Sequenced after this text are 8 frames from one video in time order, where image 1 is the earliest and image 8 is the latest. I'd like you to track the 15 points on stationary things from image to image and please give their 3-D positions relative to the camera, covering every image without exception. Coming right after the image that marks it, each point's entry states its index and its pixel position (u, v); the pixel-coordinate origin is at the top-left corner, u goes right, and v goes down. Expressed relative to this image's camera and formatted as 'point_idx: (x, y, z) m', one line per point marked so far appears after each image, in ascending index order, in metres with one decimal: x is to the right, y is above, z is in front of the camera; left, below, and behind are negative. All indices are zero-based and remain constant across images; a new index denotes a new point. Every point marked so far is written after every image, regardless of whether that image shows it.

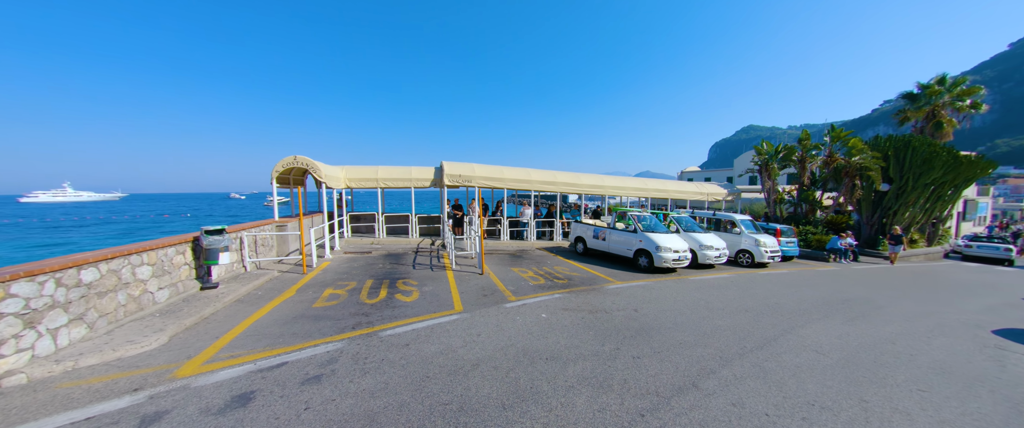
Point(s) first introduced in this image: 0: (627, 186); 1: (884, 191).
0: (+5.8, +1.4, +13.9) m
1: (+20.2, +1.3, +14.9) m
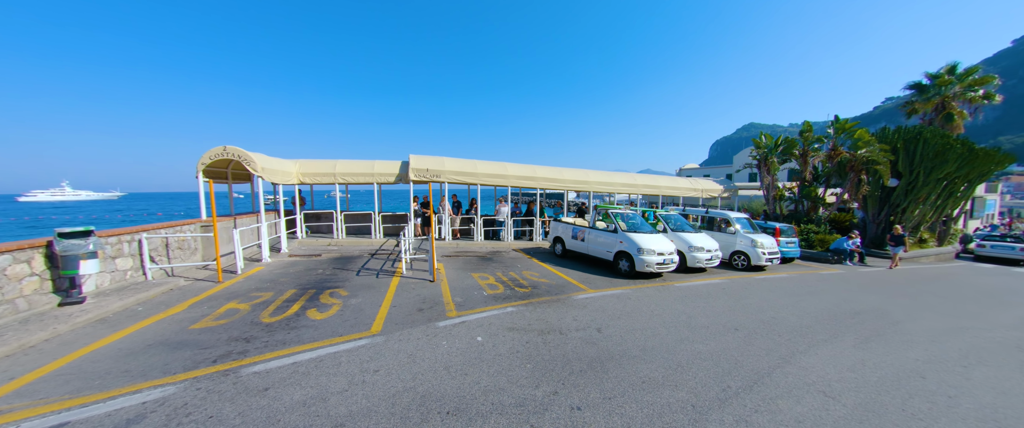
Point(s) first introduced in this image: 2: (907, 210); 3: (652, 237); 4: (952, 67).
0: (+4.7, +1.5, +12.8) m
1: (+19.1, +1.4, +13.8) m
2: (+19.7, +0.2, +13.6) m
3: (+4.2, -0.7, +8.0) m
4: (+29.2, +9.9, +18.1) m
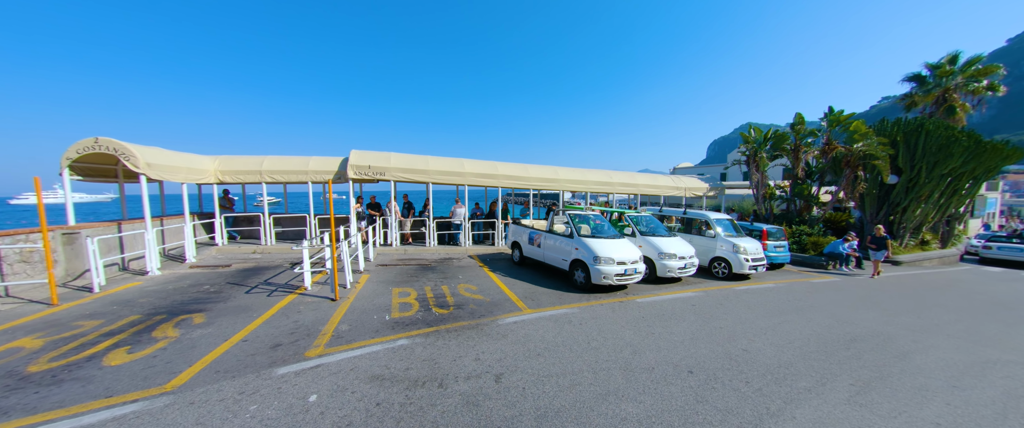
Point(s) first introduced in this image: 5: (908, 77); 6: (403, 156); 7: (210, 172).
0: (+3.0, +1.5, +11.5) m
1: (+17.5, +1.4, +12.6) m
2: (+18.1, +0.2, +12.5) m
3: (+2.6, -0.7, +6.8) m
4: (+27.5, +9.9, +17.0) m
5: (+26.0, +9.1, +17.9) m
6: (-4.0, +2.1, +9.8) m
7: (-9.8, +1.4, +8.8) m
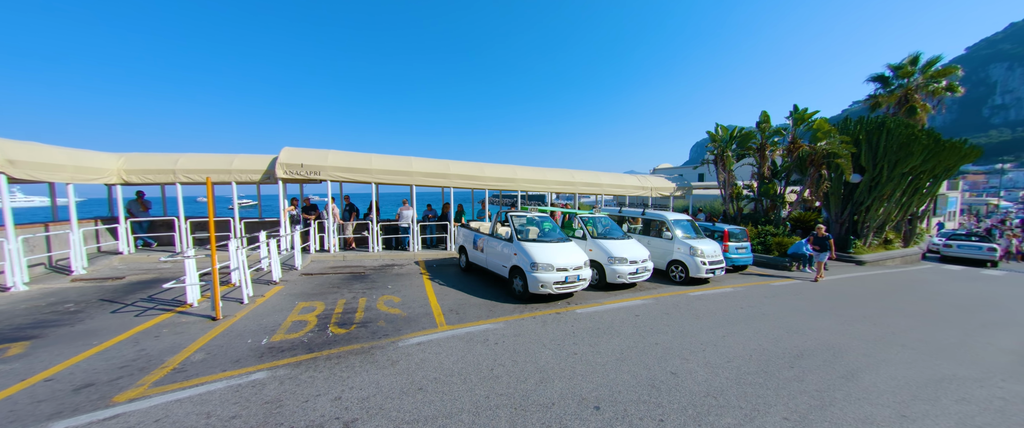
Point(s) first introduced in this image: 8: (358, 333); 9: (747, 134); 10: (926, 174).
0: (+1.3, +1.4, +11.0) m
1: (+15.7, +1.5, +12.5) m
2: (+16.3, +0.3, +12.4) m
3: (+1.0, -0.8, +6.2) m
4: (+25.5, +10.0, +17.3) m
5: (+24.0, +9.2, +18.2) m
6: (-5.6, +2.0, +8.9) m
7: (-11.4, +1.2, +7.8) m
8: (-2.5, -1.9, +4.4) m
9: (+11.1, +3.8, +13.0) m
10: (+18.8, +1.8, +12.4) m
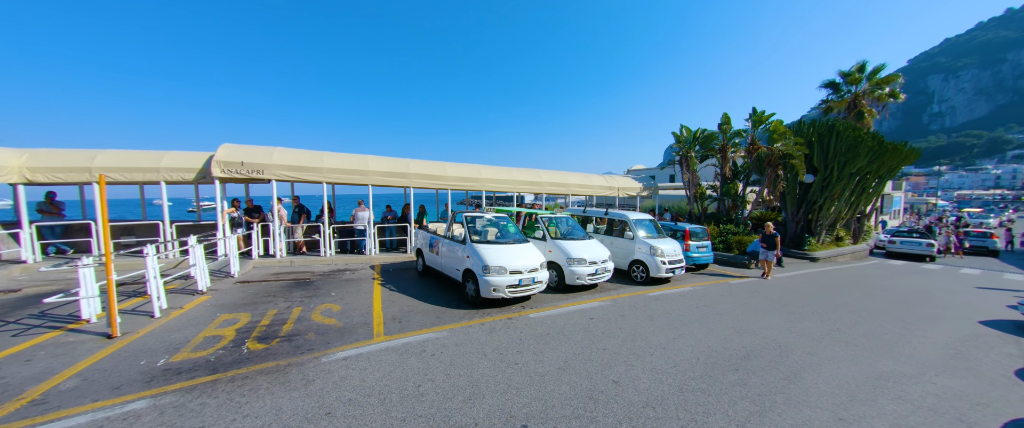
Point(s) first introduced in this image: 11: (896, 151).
0: (0.0, +1.4, +10.7) m
1: (+14.3, +1.5, +13.1) m
2: (+14.9, +0.3, +13.0) m
3: (+0.1, -0.8, +5.9) m
4: (+23.8, +10.1, +18.5) m
5: (+22.2, +9.3, +19.3) m
6: (-6.8, +1.9, +8.3) m
7: (-12.5, +1.2, +6.8) m
8: (-3.4, -2.0, +4.0) m
9: (+9.7, +3.9, +13.3) m
10: (+17.4, +1.9, +13.1) m
11: (+17.8, +2.9, +12.6) m
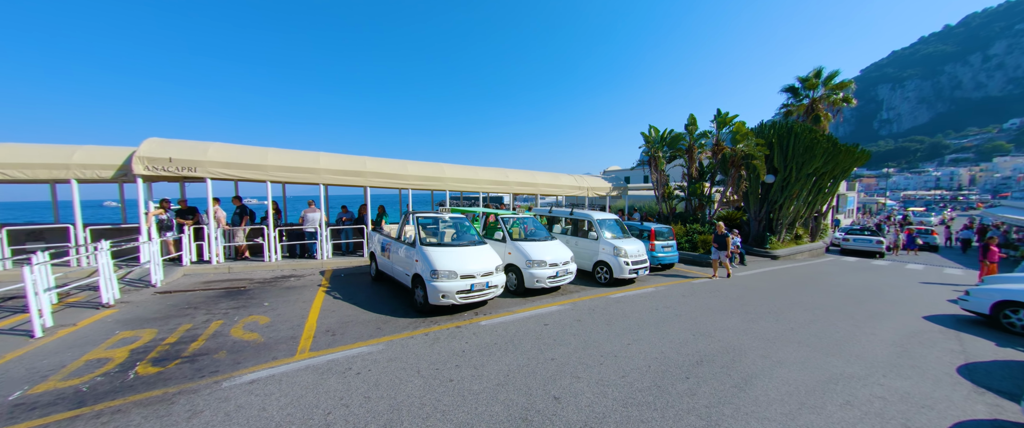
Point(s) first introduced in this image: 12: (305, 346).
0: (-1.2, +1.4, +10.3) m
1: (+12.9, +1.5, +13.6) m
2: (+13.5, +0.4, +13.5) m
3: (-0.9, -0.8, +5.5) m
4: (+22.0, +10.2, +19.5) m
5: (+20.4, +9.3, +20.2) m
6: (-7.9, +1.9, +7.5) m
7: (-13.5, +1.1, +5.7) m
8: (-4.2, -2.0, +3.4) m
9: (+8.3, +3.9, +13.5) m
10: (+16.0, +1.9, +13.8) m
11: (+16.4, +3.0, +13.3) m
12: (-3.0, -1.9, +4.0) m
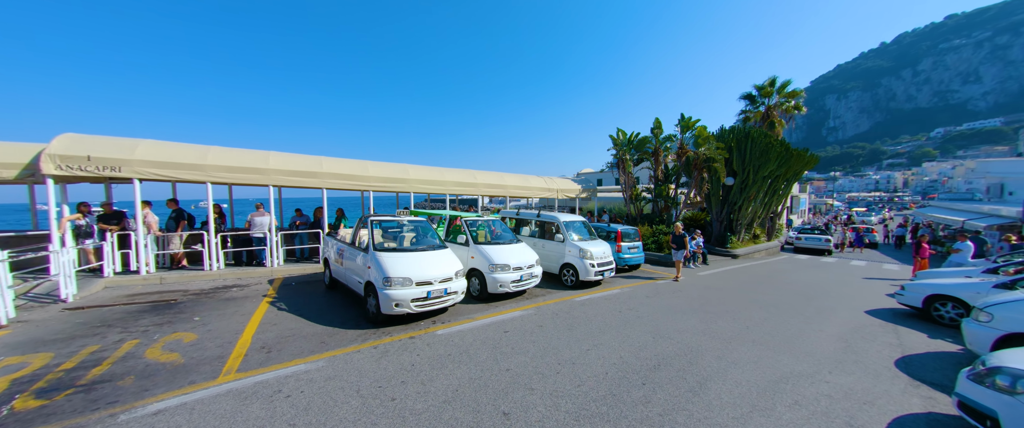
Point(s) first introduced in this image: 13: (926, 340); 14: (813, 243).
0: (-2.3, +1.3, +10.1) m
1: (+11.6, +1.5, +14.2) m
2: (+12.2, +0.3, +14.2) m
3: (-1.6, -0.8, +5.3) m
4: (+20.2, +10.1, +20.8) m
5: (+18.5, +9.3, +21.4) m
6: (-8.7, +1.8, +6.8) m
7: (-14.2, +1.0, +4.6) m
8: (-4.8, -2.0, +2.9) m
9: (+6.9, +3.8, +13.8) m
10: (+14.6, +1.9, +14.7) m
11: (+15.1, +2.9, +14.2) m
12: (-3.7, -2.0, +3.6) m
13: (+7.2, -2.2, +4.7) m
14: (+18.8, -1.8, +16.9) m
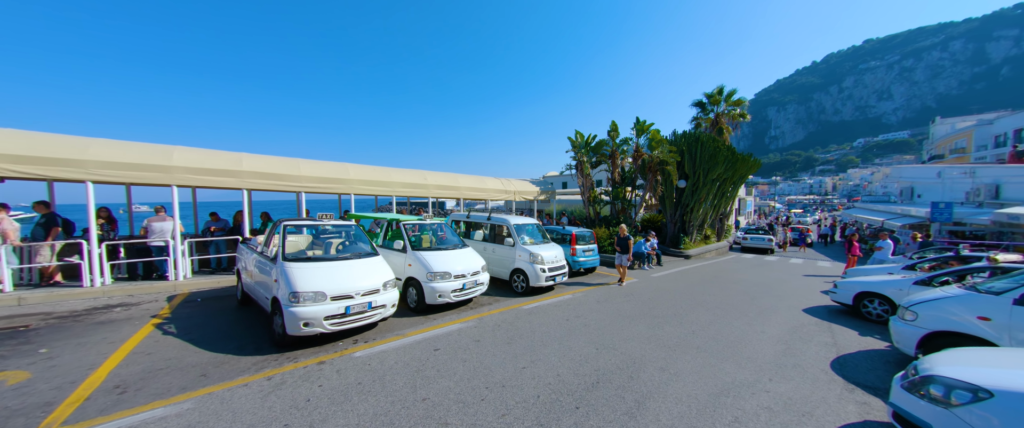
0: (-3.8, +1.1, +9.4) m
1: (+9.6, +1.4, +14.8) m
2: (+10.2, +0.2, +14.8) m
3: (-2.7, -0.9, +4.6) m
4: (+17.6, +9.9, +22.3) m
5: (+15.8, +9.1, +22.7) m
6: (-9.9, +1.7, +5.5) m
7: (-15.2, +0.9, +2.8) m
8: (-5.6, -2.1, +2.0) m
9: (+5.0, +3.7, +14.0) m
10: (+12.6, +1.8, +15.5) m
11: (+13.1, +2.8, +15.1) m
12: (-4.5, -2.0, +2.7) m
13: (+6.2, -2.2, +4.9) m
14: (+16.5, -1.9, +18.1) m
